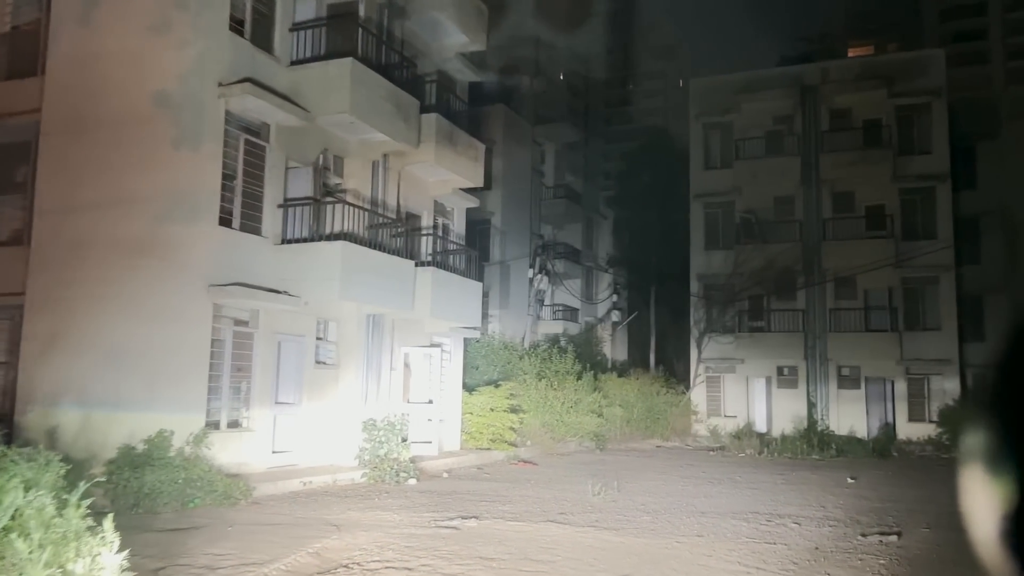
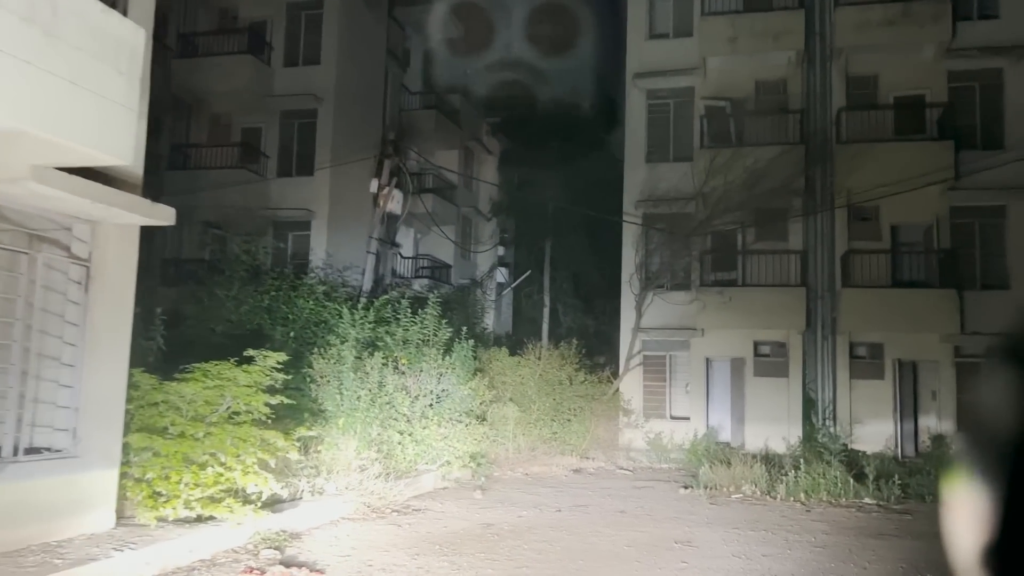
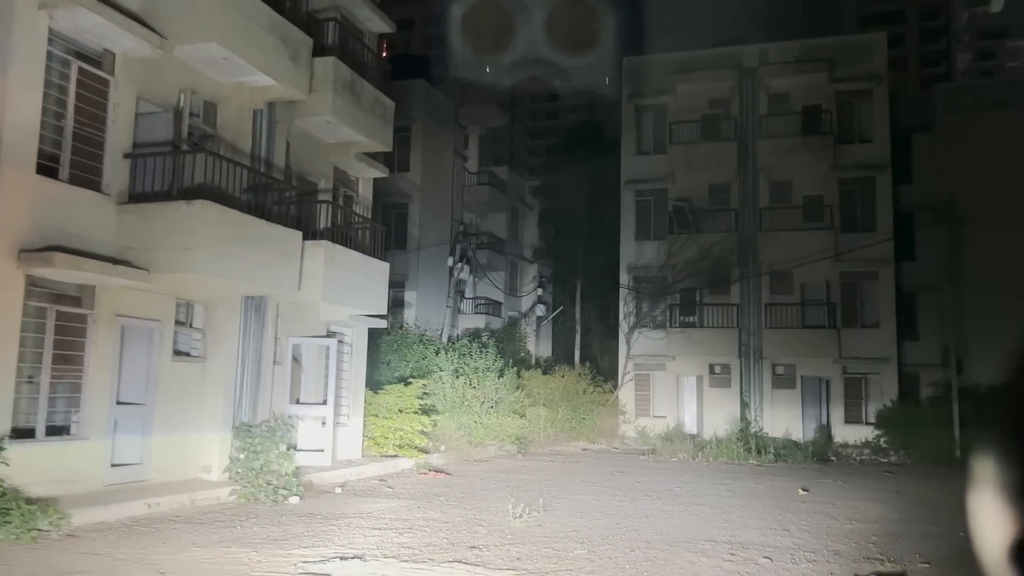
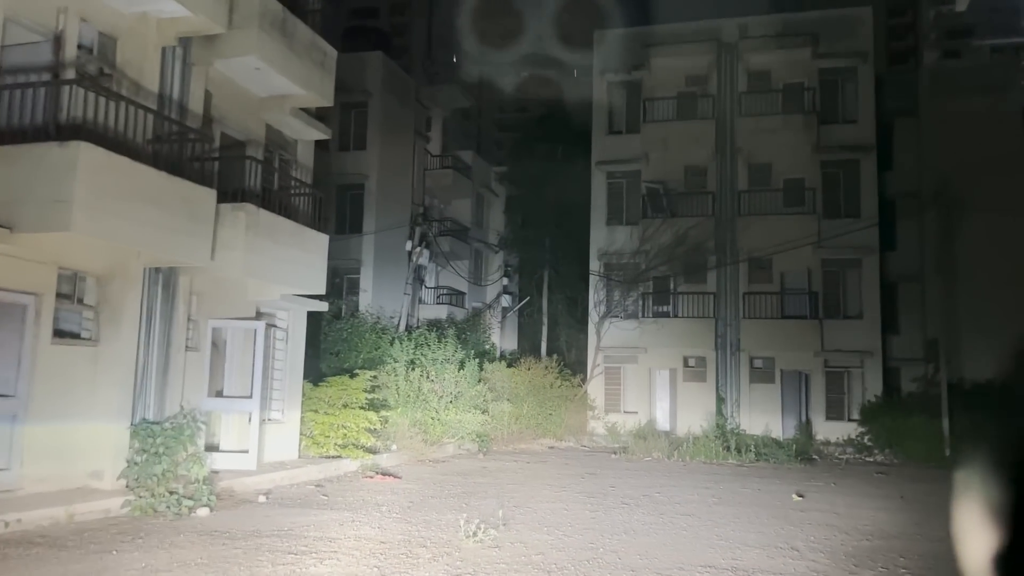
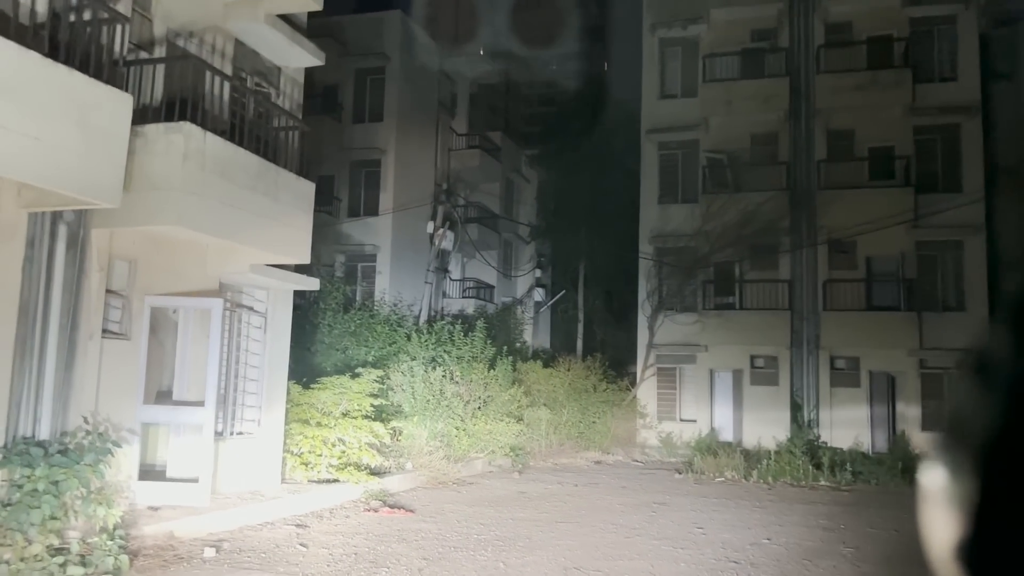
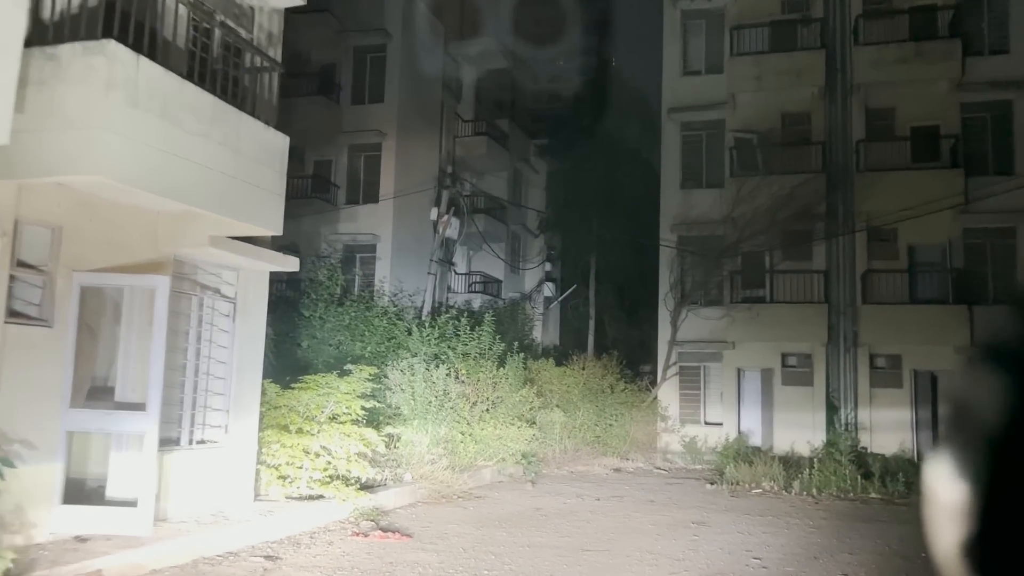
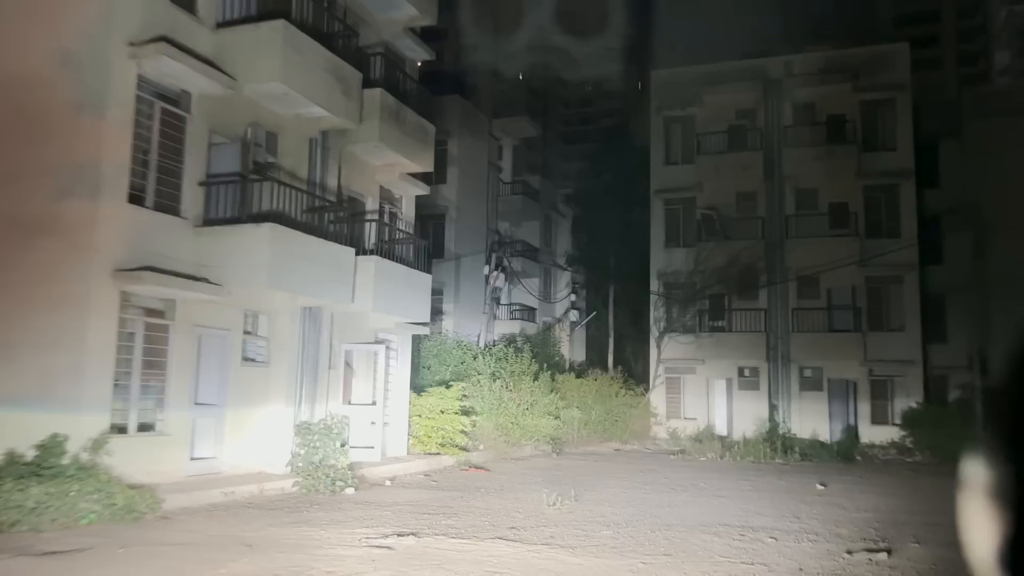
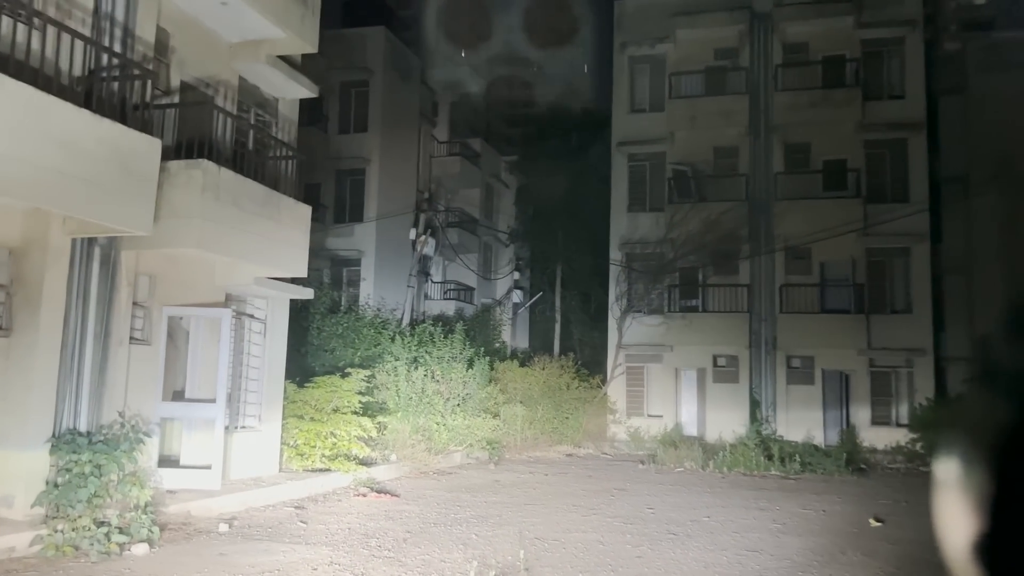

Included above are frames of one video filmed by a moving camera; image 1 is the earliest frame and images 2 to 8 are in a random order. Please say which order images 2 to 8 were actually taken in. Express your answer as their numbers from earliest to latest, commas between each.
7, 3, 4, 8, 5, 6, 2
